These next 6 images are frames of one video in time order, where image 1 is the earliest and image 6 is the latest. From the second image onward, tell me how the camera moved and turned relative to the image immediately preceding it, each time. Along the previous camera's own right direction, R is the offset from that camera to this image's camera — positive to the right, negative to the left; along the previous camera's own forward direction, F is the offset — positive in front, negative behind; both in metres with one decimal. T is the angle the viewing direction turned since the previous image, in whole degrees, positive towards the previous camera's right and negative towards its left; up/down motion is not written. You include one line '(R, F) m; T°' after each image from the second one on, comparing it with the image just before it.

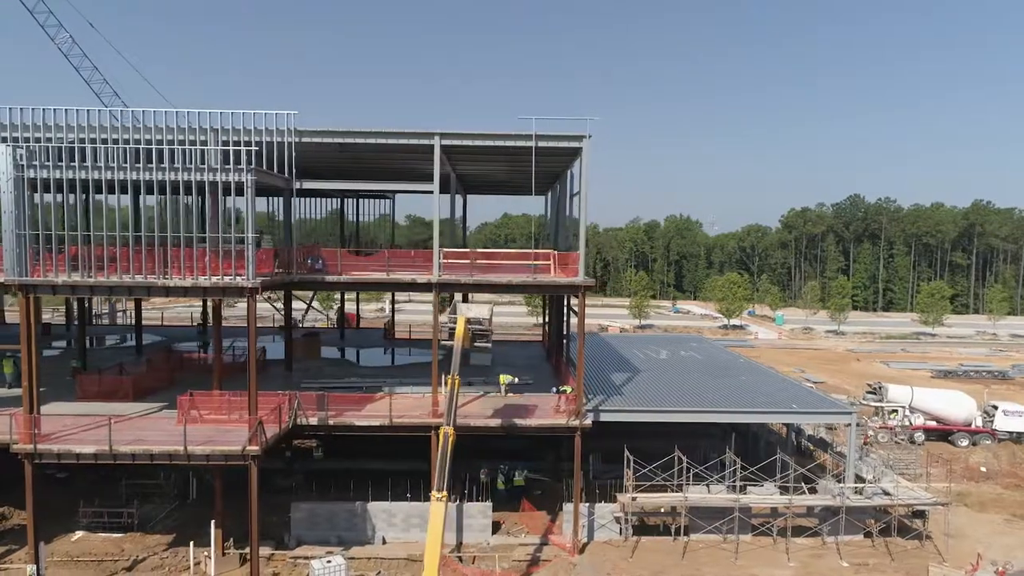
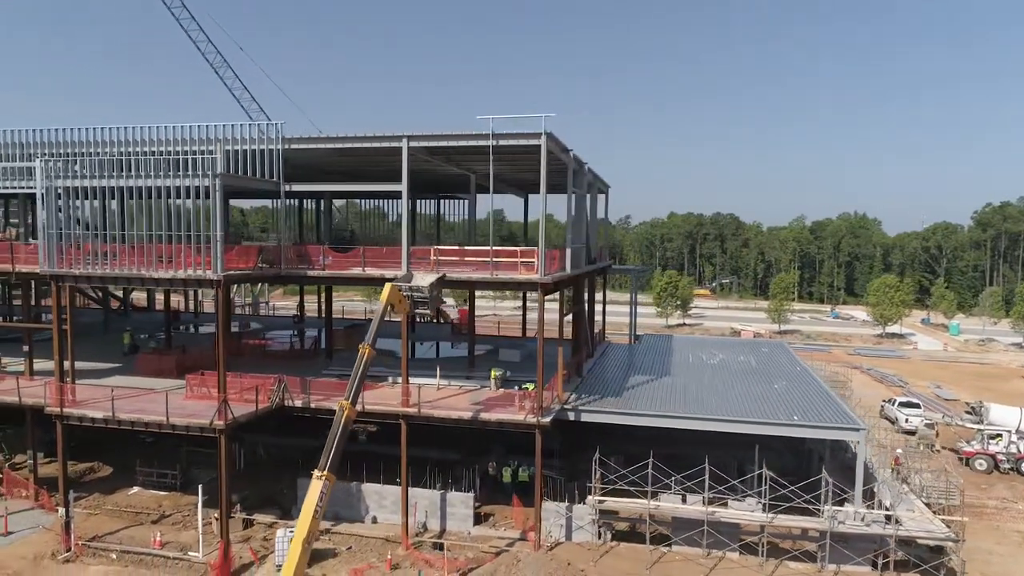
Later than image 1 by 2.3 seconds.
(+5.3, +0.5) m; -14°
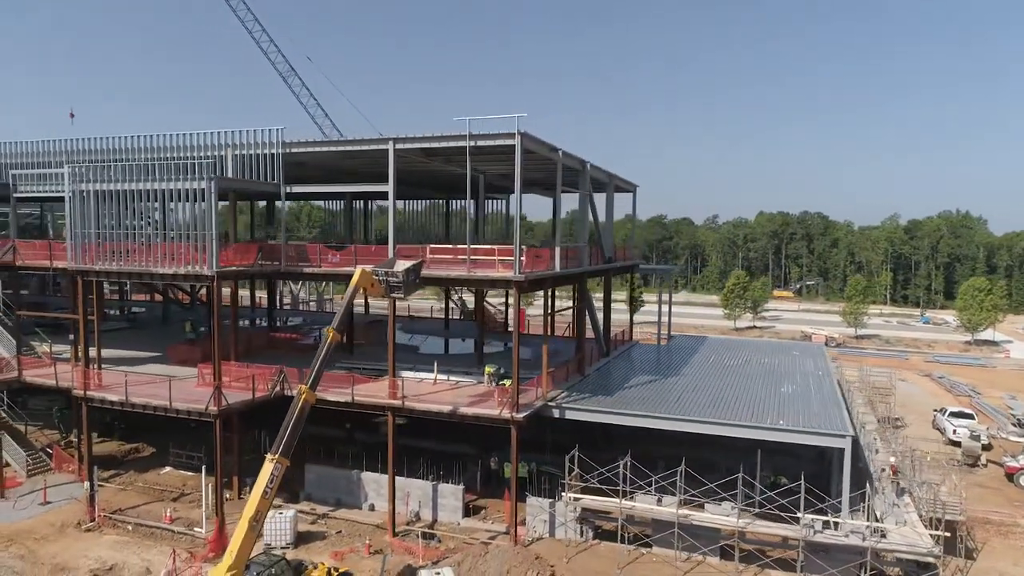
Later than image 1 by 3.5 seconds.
(+2.8, -0.1) m; -7°
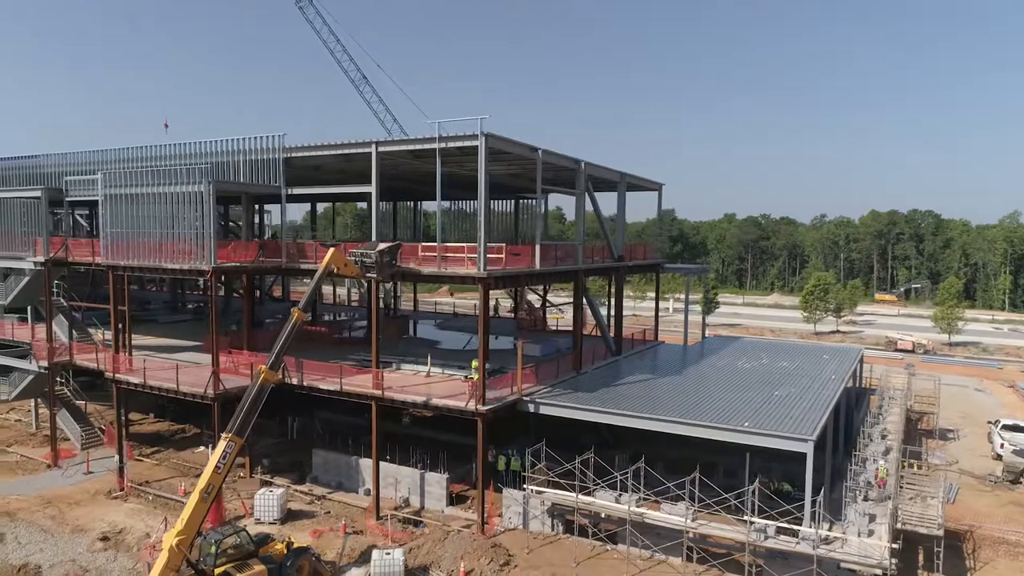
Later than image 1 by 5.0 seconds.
(+3.4, -0.3) m; -8°
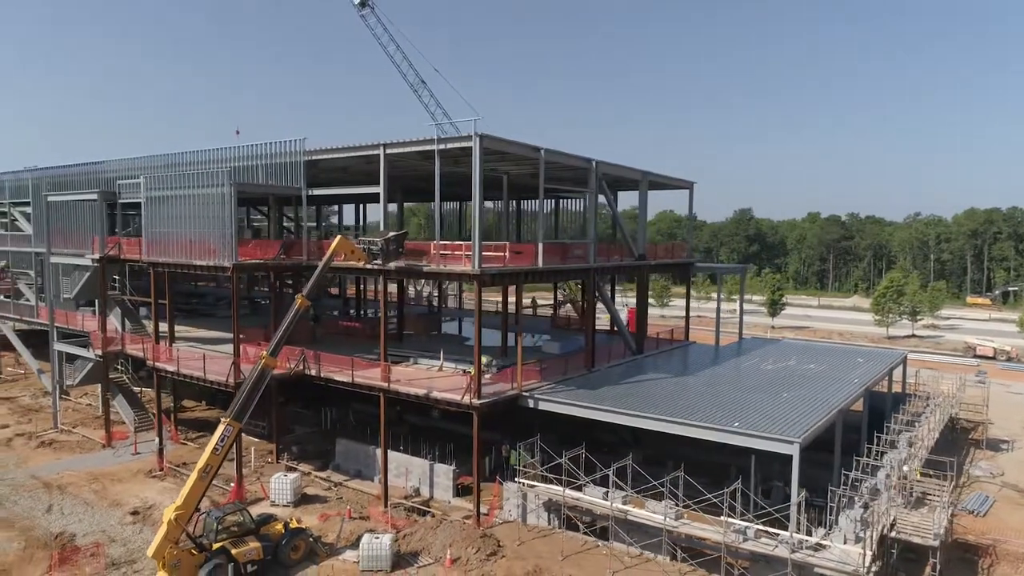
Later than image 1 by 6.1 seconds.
(+2.1, -0.3) m; -6°
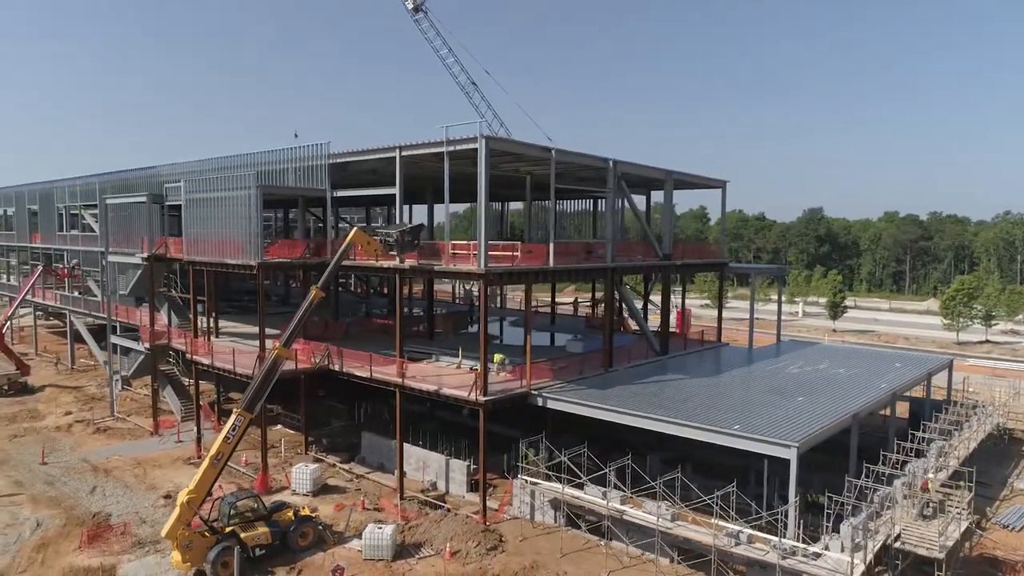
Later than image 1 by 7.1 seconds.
(+1.6, -0.2) m; -5°
